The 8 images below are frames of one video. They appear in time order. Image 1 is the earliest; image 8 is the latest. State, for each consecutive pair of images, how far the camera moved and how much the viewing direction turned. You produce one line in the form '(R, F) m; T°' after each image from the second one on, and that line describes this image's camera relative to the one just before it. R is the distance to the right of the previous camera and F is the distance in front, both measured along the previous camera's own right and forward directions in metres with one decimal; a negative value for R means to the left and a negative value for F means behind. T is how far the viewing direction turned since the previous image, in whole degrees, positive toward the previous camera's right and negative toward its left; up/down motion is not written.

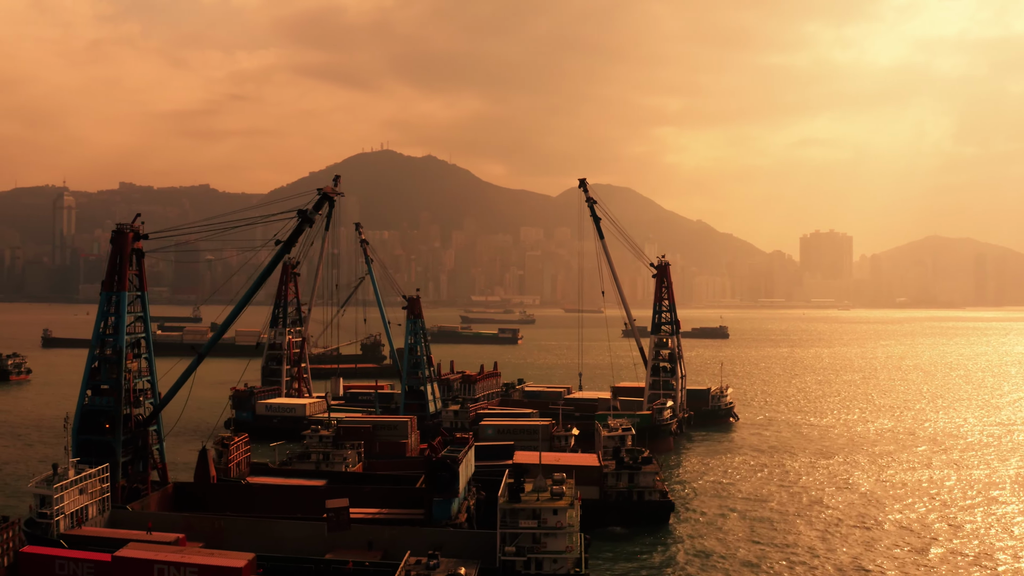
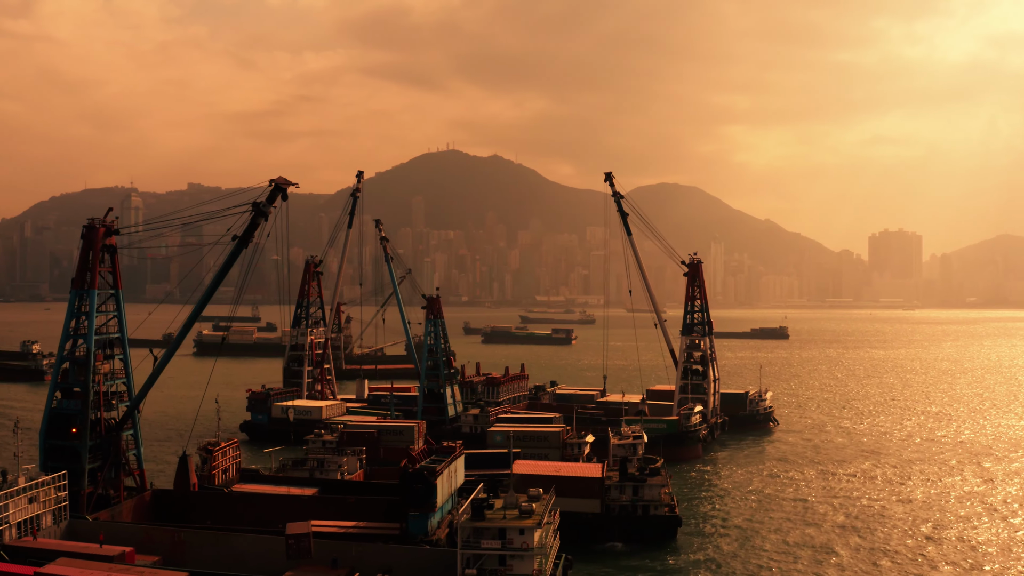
(+1.4, +2.0) m; -3°
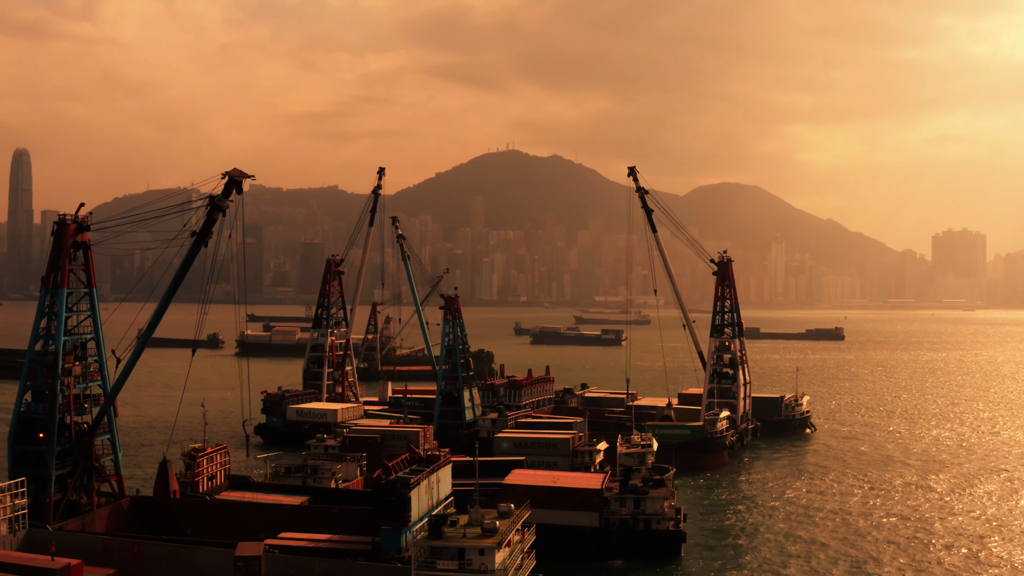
(+1.2, +1.7) m; -2°
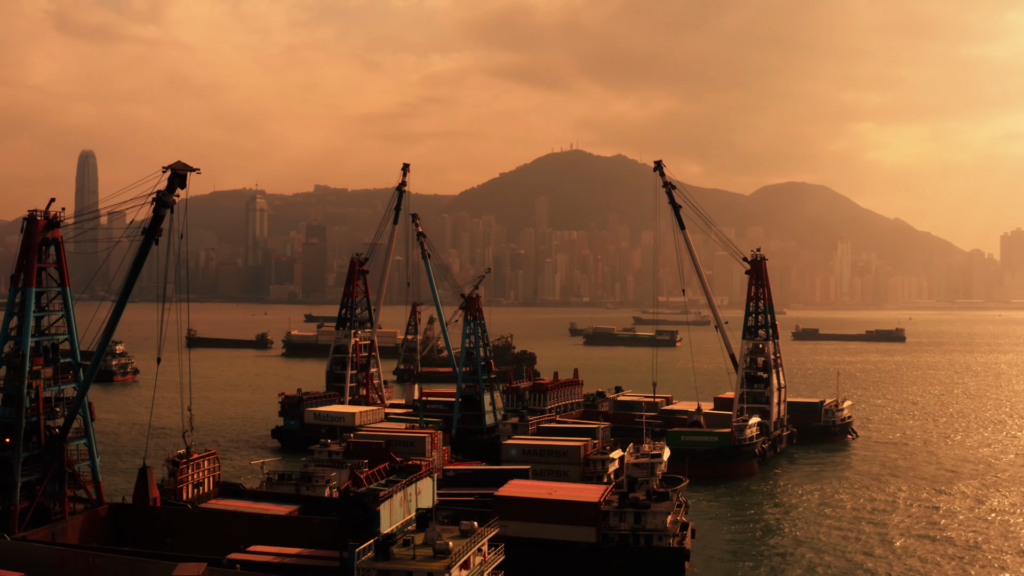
(+1.2, +1.7) m; -3°
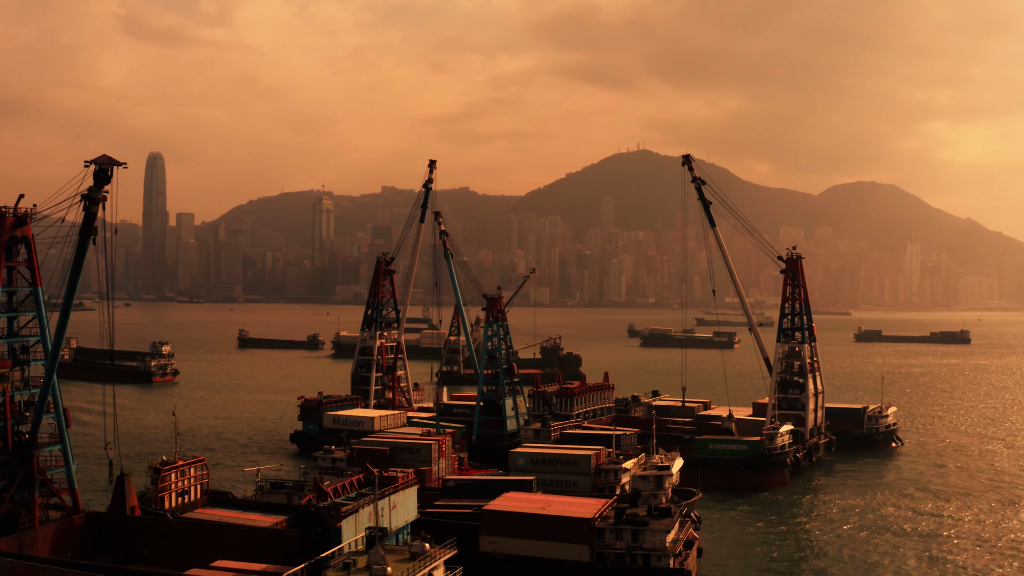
(+1.2, +1.6) m; -3°
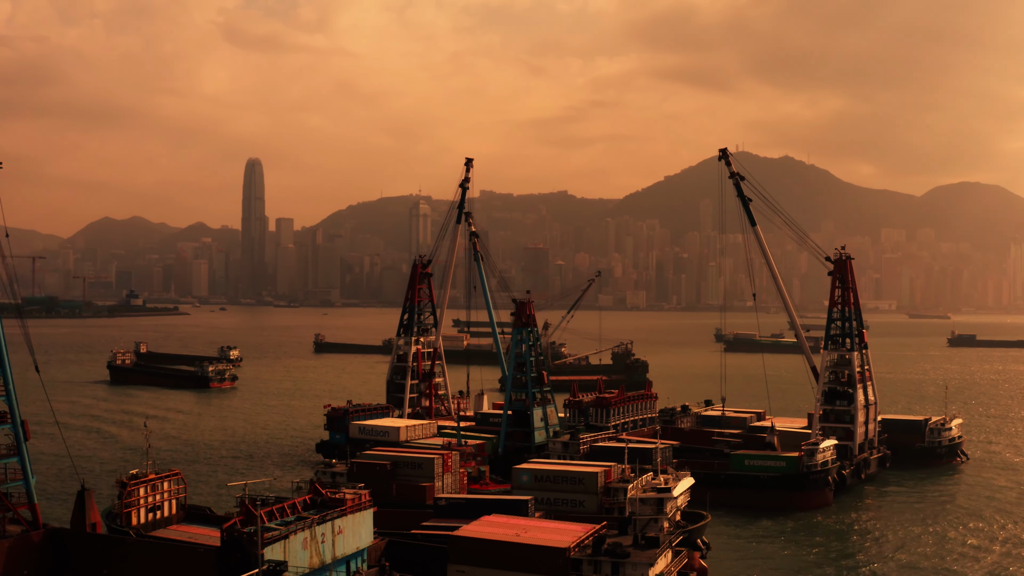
(+1.8, +2.1) m; -4°
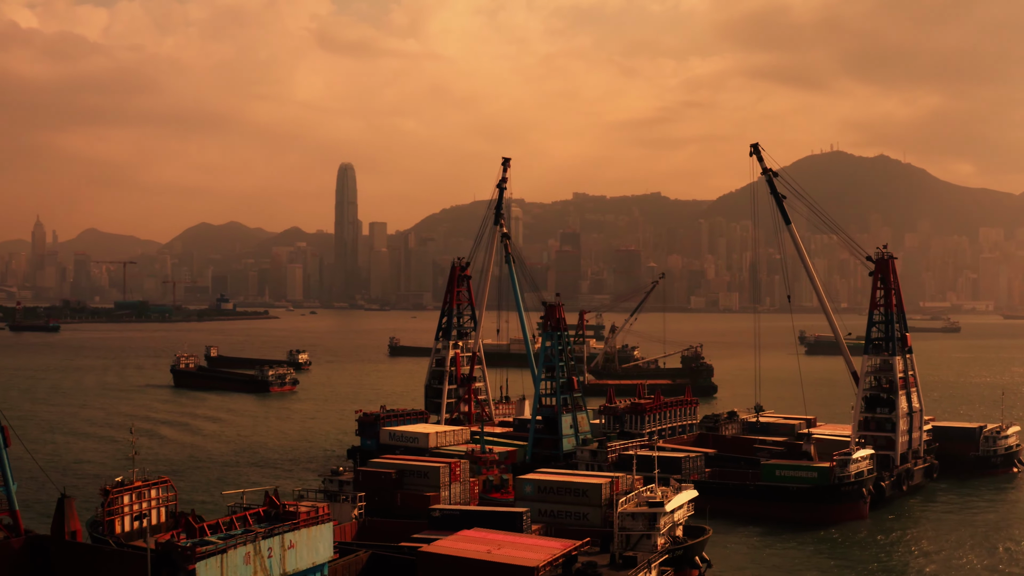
(+1.6, +1.2) m; -4°
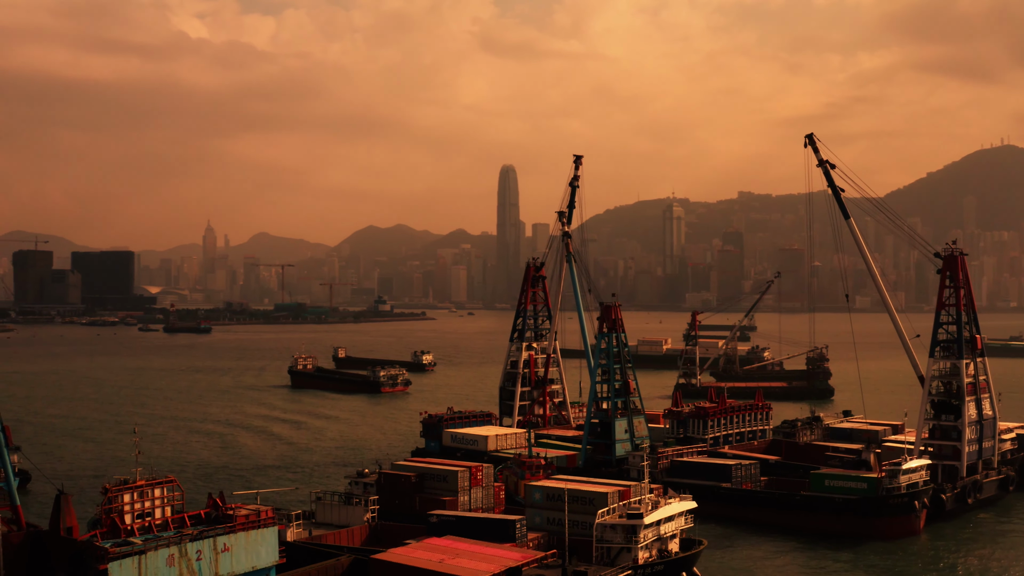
(+2.7, +1.0) m; -7°
